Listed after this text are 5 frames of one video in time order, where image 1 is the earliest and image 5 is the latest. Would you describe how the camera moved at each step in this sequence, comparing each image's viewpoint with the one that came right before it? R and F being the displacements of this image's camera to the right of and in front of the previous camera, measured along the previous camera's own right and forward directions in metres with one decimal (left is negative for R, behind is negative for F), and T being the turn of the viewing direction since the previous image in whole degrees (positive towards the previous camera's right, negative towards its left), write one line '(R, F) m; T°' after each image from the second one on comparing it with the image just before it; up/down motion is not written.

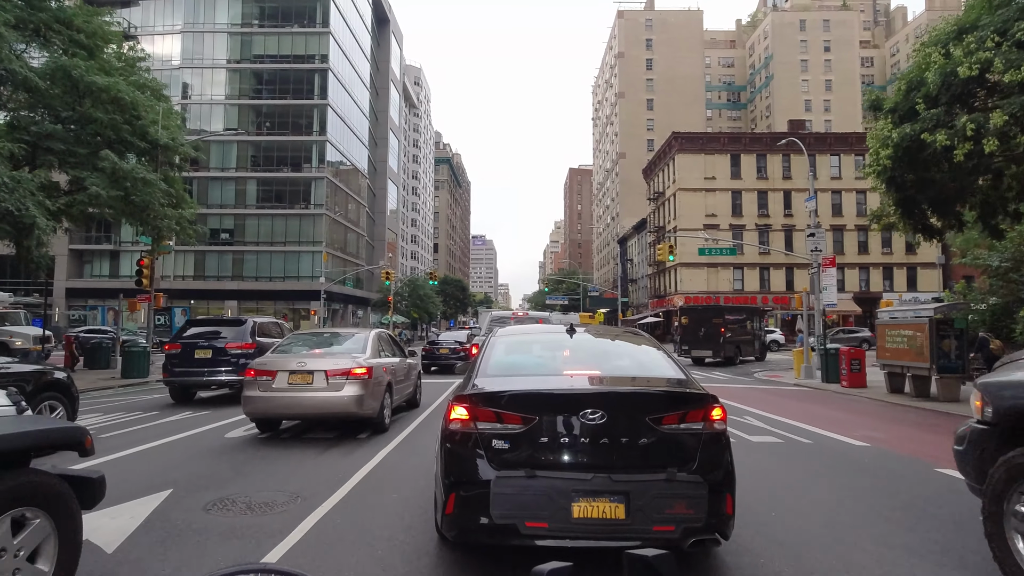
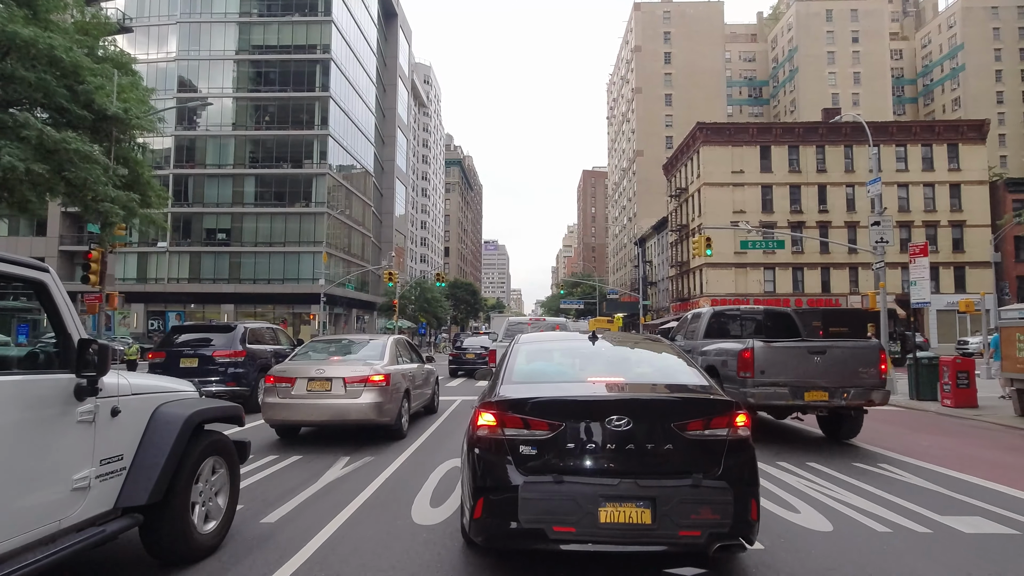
(0.0, +1.9) m; -1°
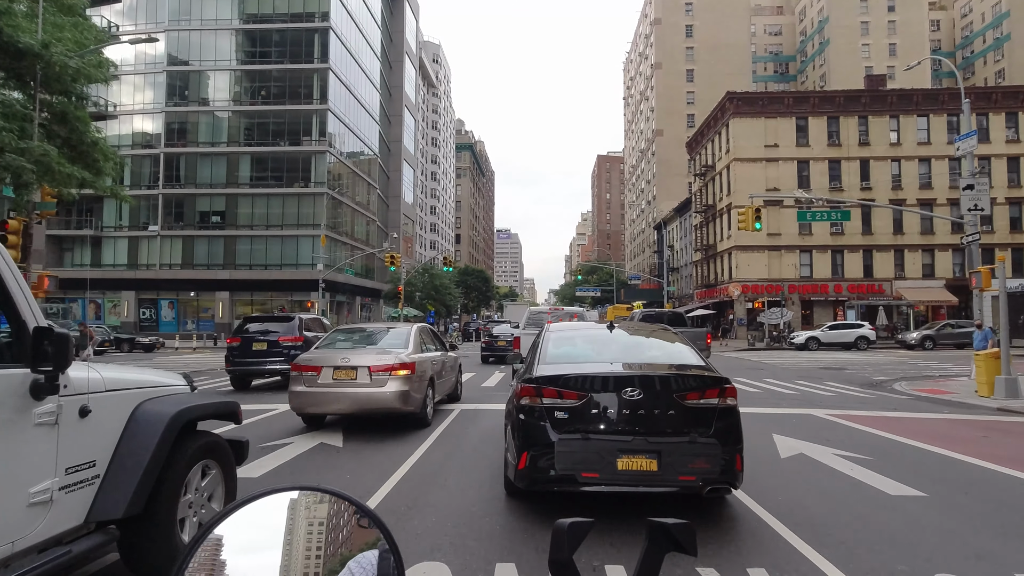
(0.0, +2.0) m; -1°
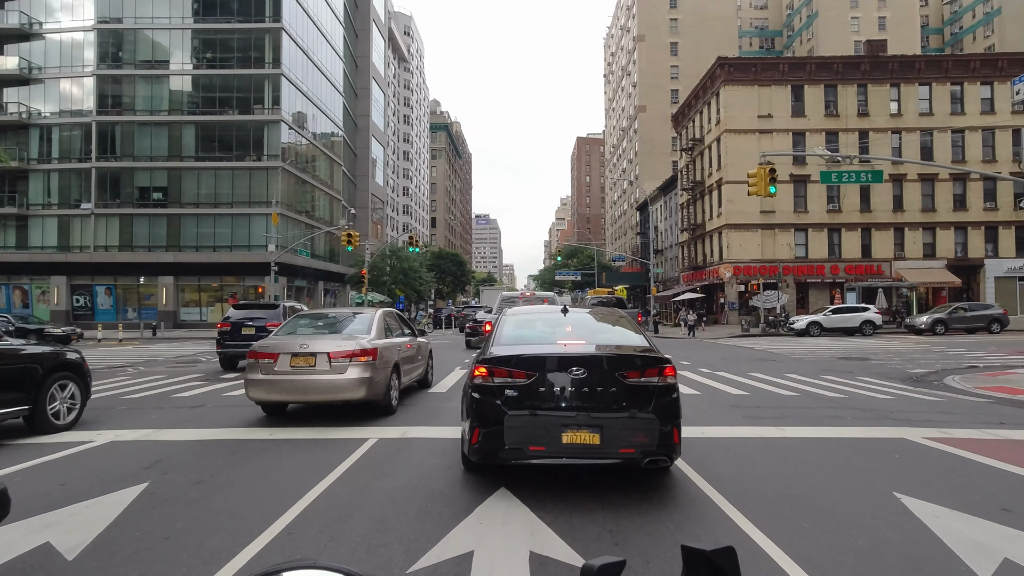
(+0.2, +2.1) m; +2°
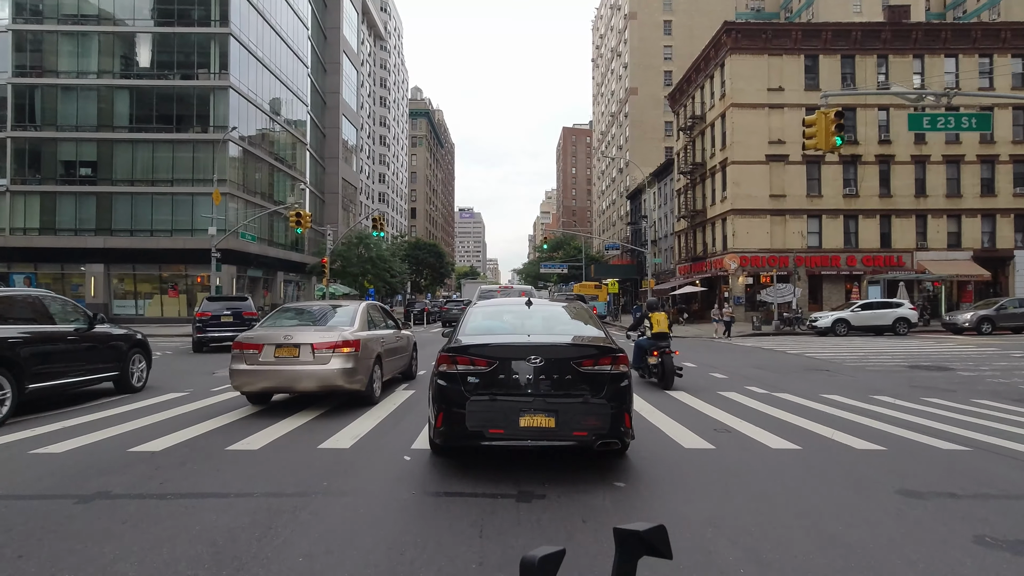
(+0.1, +2.7) m; +1°
